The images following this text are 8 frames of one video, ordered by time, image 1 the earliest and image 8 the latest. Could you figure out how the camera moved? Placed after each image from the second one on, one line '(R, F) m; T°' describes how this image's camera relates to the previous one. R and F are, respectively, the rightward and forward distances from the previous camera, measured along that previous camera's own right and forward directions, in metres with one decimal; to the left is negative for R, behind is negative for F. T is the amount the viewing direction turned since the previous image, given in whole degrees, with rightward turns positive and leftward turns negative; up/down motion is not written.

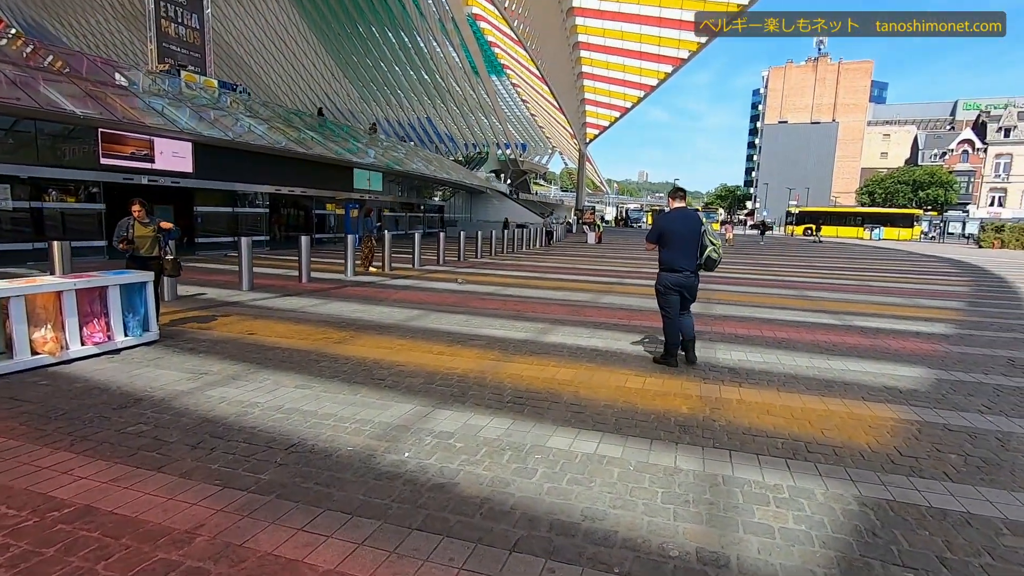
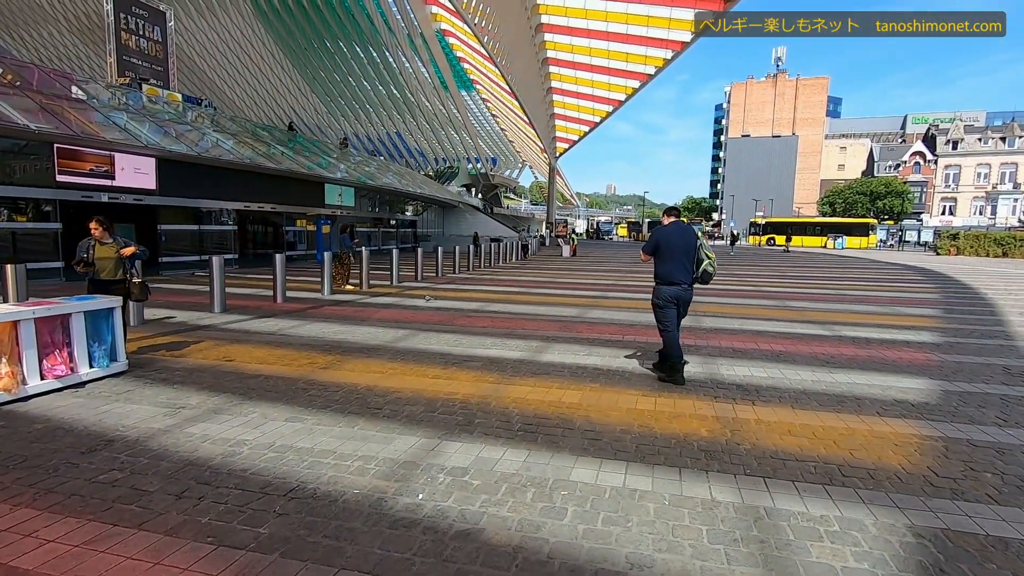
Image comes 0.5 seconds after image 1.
(-0.3, +0.3) m; +3°
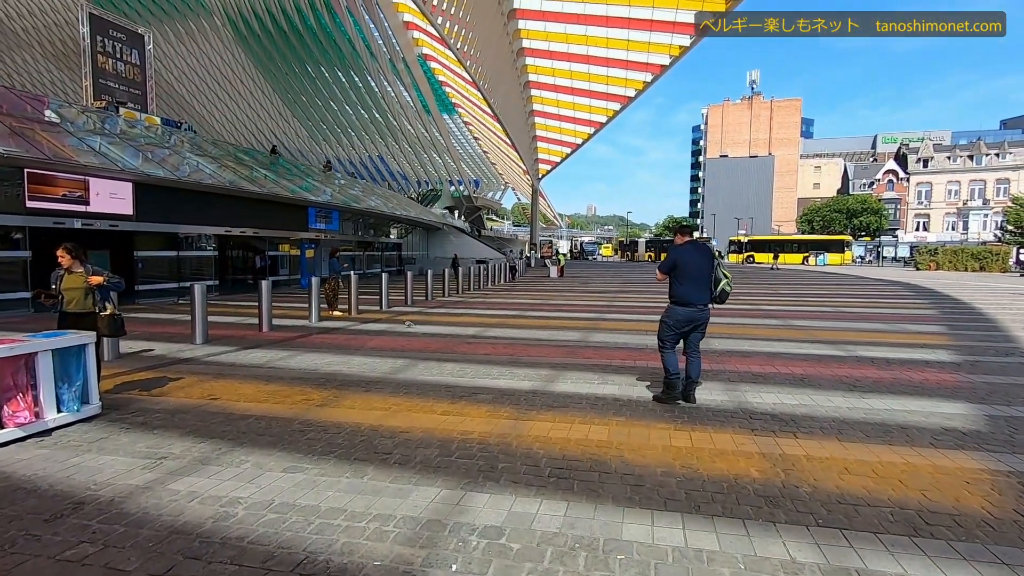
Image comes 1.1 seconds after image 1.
(-0.3, +0.4) m; +2°
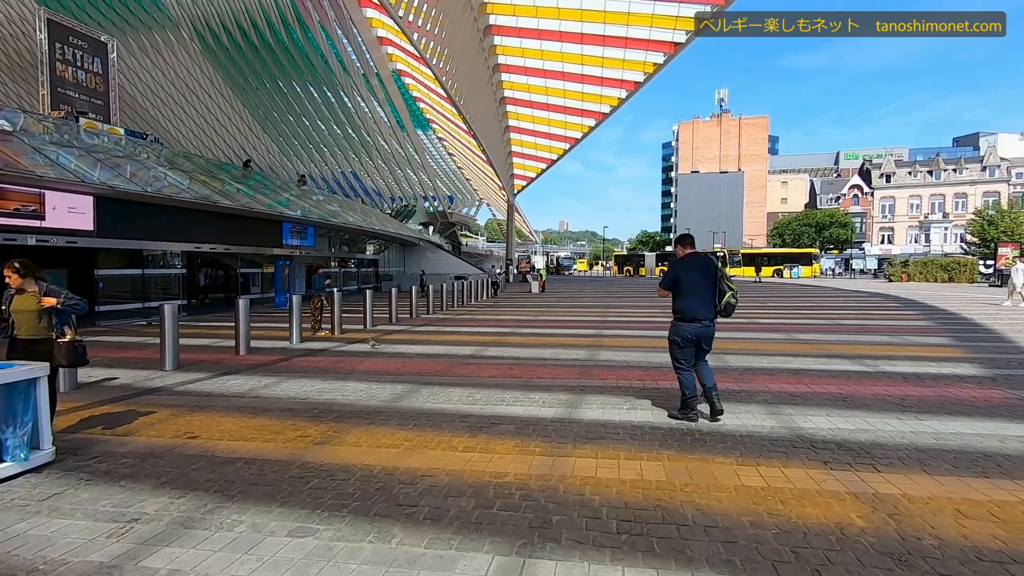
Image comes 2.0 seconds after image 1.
(-0.5, +0.6) m; +3°
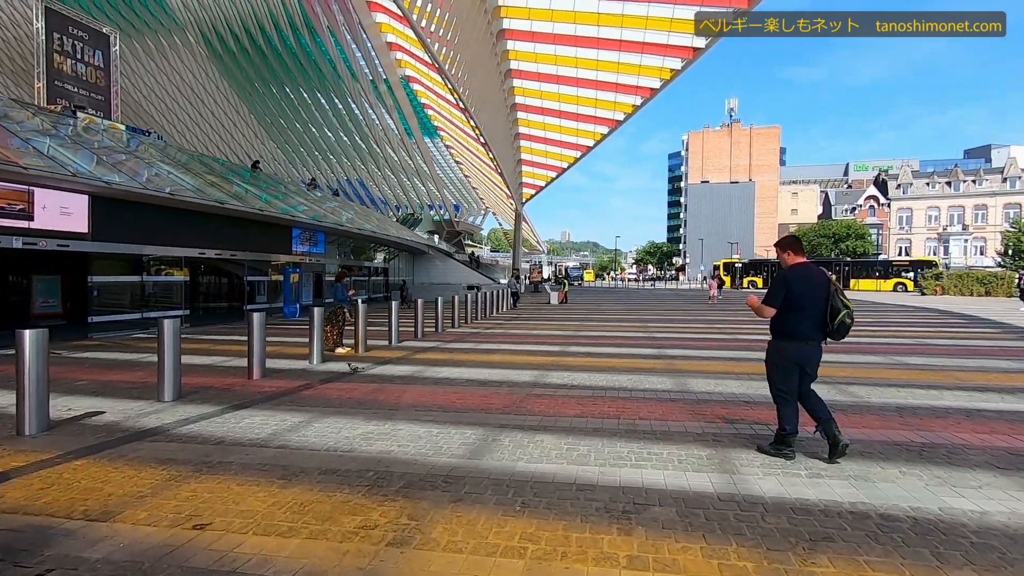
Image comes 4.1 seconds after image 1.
(-1.0, +1.6) m; 0°
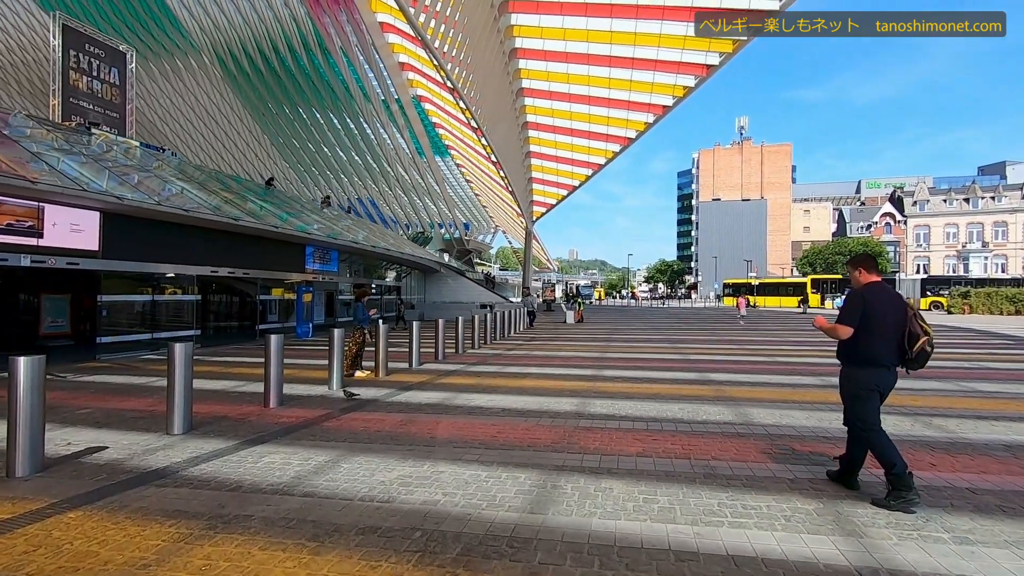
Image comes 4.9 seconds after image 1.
(-0.4, +0.7) m; -1°
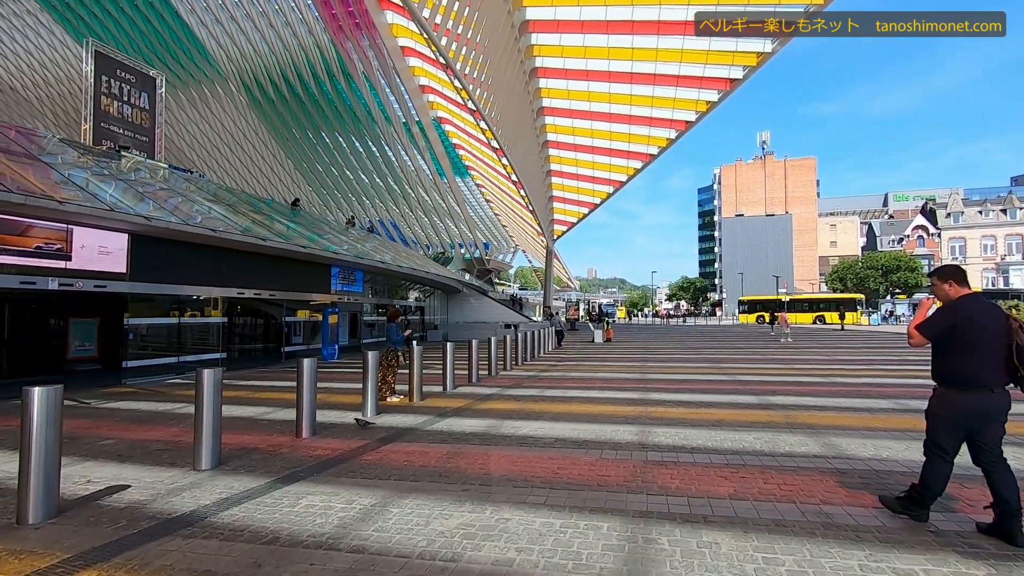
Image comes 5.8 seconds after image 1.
(-0.4, +0.6) m; -2°
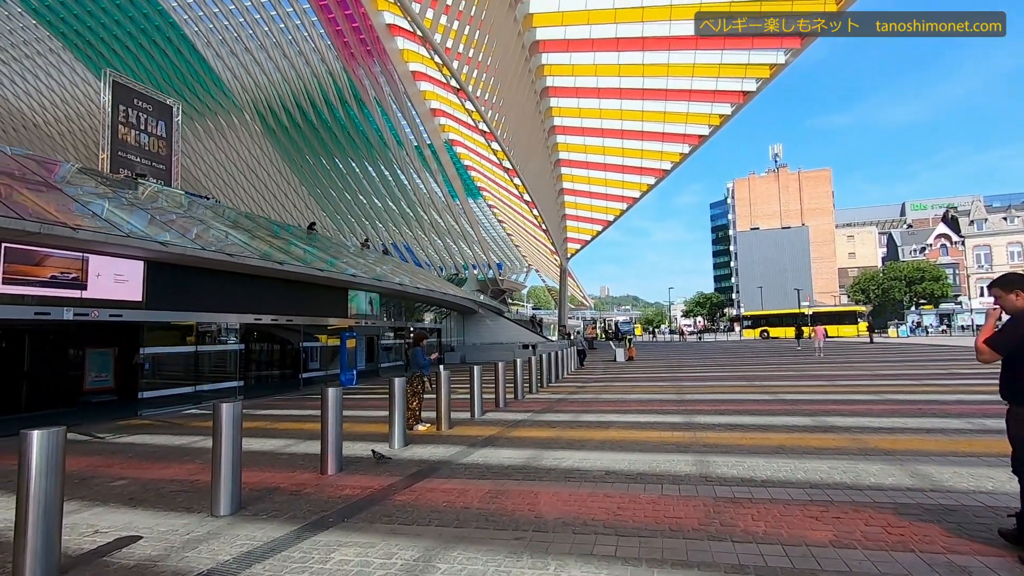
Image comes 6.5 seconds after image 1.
(-0.3, +0.5) m; -1°
